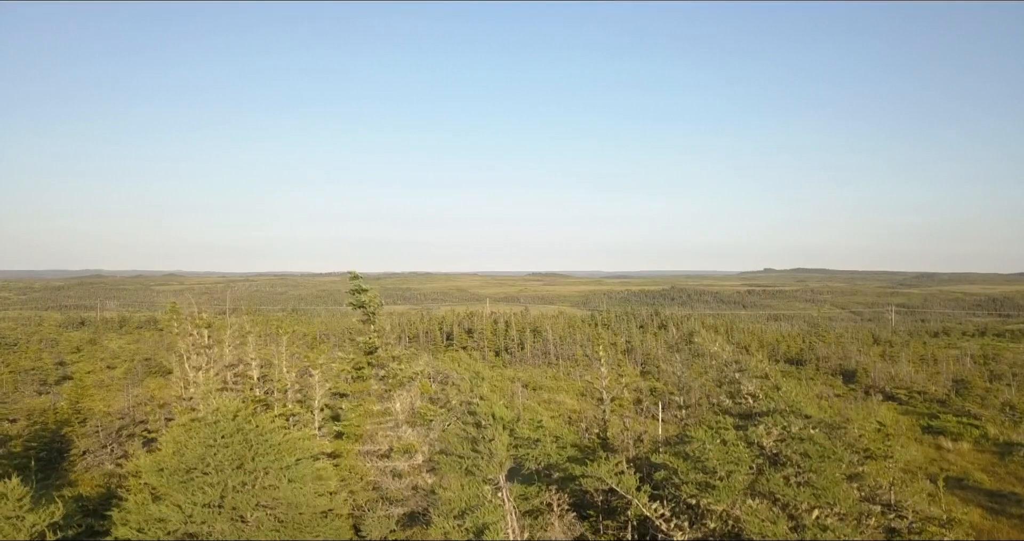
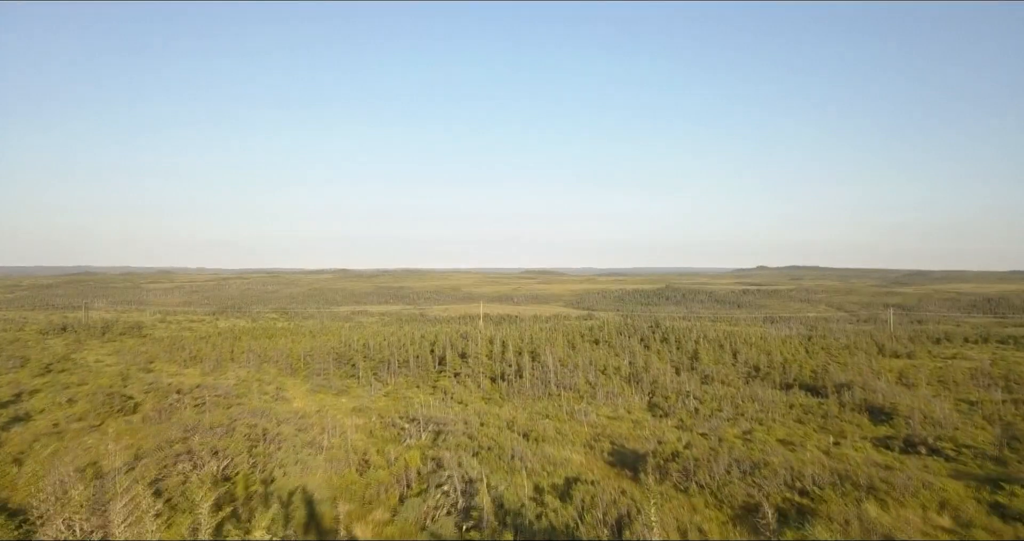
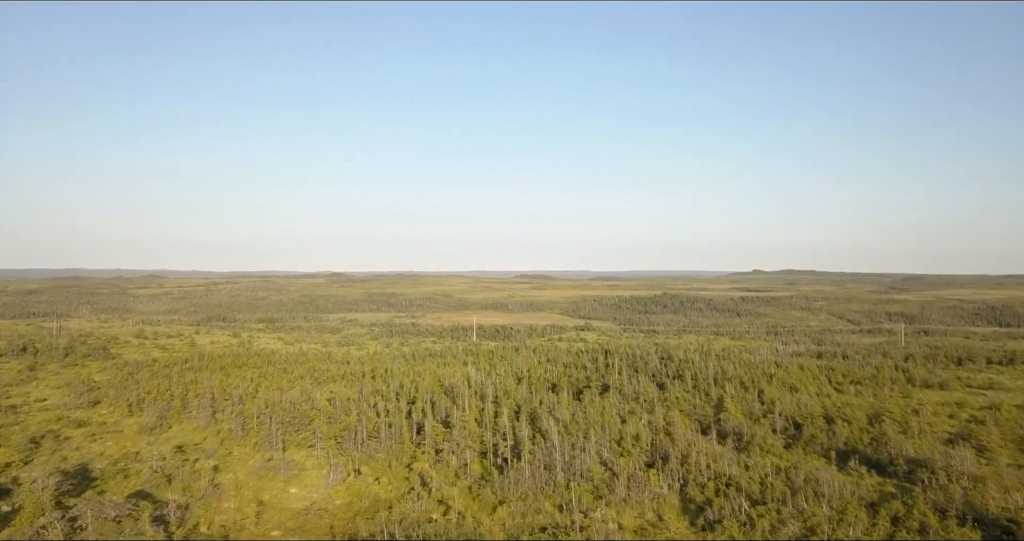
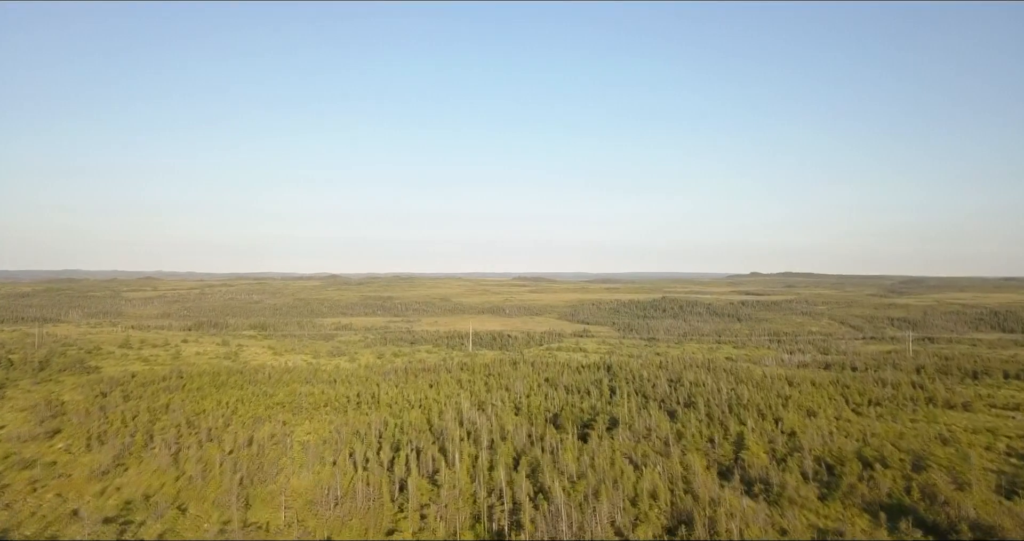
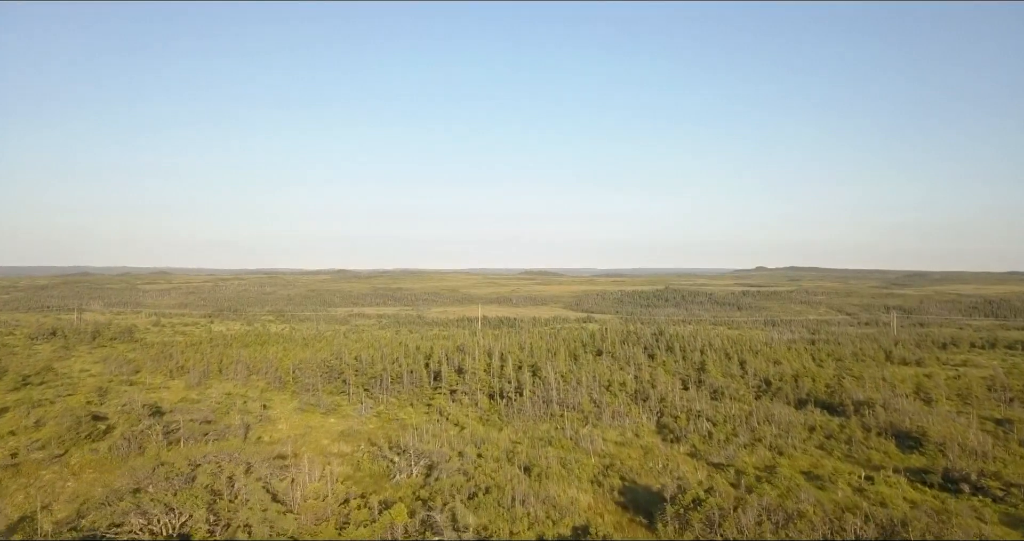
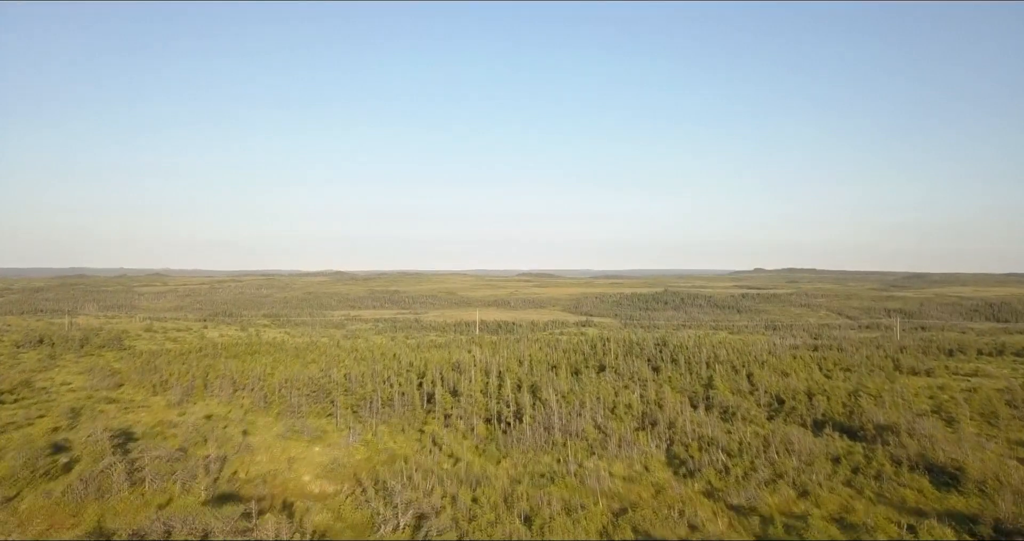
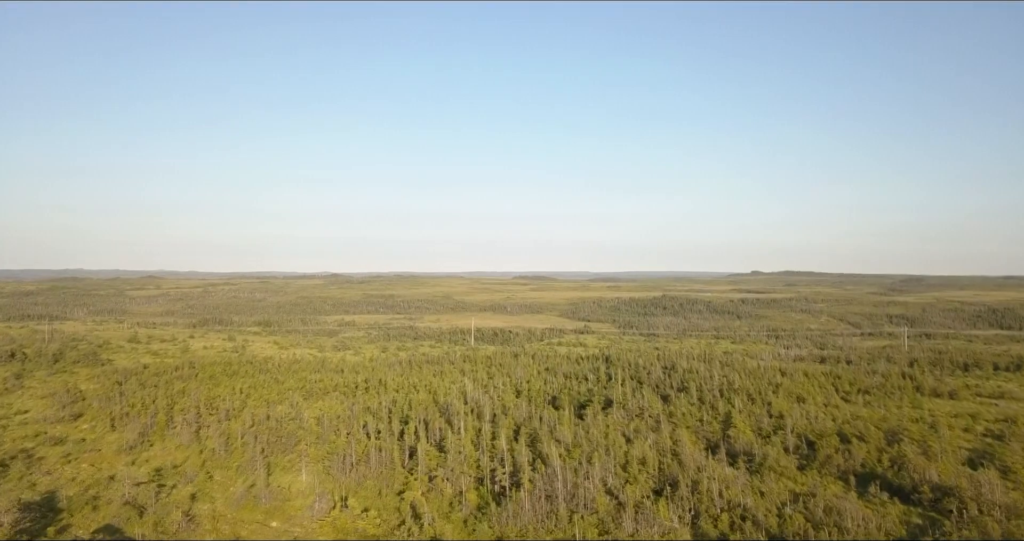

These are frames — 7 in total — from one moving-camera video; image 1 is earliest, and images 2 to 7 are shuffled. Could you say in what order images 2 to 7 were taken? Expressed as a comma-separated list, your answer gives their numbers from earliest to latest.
2, 5, 6, 3, 7, 4
